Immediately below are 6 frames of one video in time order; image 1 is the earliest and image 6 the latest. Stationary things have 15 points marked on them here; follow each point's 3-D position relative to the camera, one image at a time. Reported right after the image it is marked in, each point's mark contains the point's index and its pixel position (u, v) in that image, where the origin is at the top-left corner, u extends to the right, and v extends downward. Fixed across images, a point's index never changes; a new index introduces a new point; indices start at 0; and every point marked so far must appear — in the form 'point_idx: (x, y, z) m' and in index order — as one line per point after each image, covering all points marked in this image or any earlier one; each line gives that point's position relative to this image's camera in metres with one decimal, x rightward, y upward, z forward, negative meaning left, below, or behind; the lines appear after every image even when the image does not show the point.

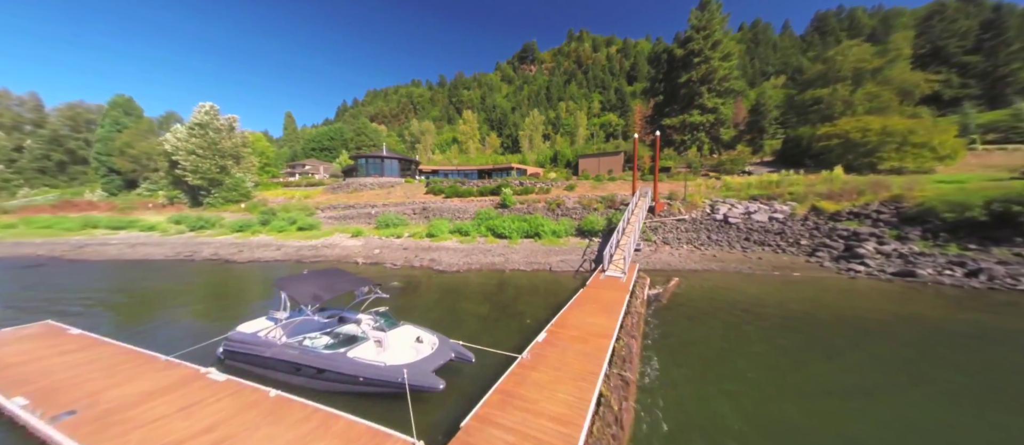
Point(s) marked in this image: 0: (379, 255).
0: (-6.9, -1.6, +15.7) m
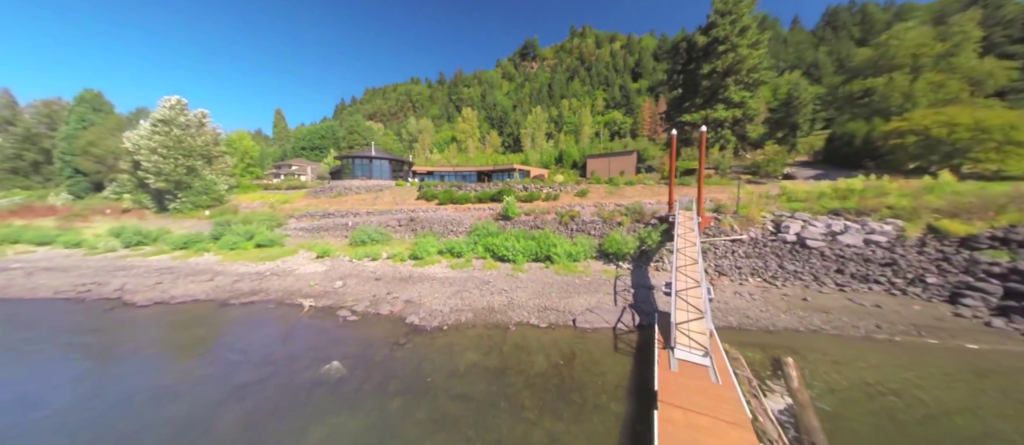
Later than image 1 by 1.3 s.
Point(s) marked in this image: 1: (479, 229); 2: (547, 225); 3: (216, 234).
0: (-6.7, -2.6, +11.7) m
1: (-1.9, -0.4, +17.4) m
2: (+2.0, -0.2, +17.6) m
3: (-18.8, -0.8, +19.5) m
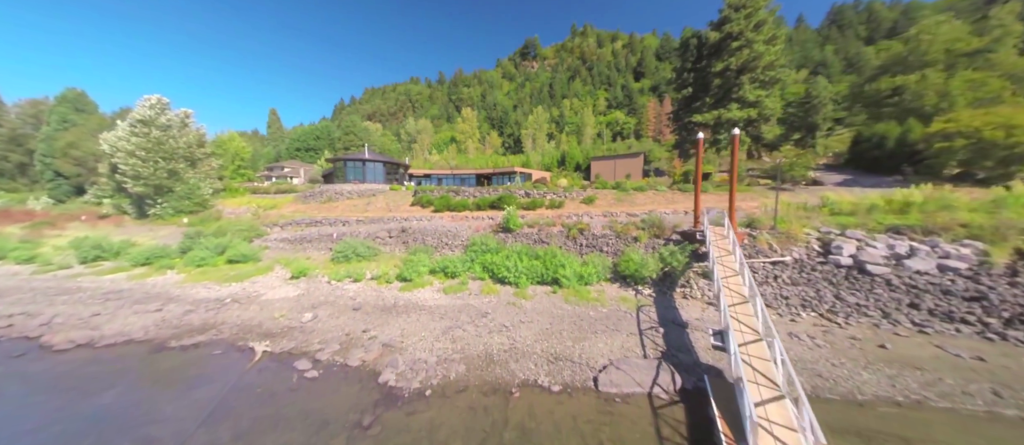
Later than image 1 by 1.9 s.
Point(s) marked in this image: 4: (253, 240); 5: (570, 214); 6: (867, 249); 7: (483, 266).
0: (-6.6, -3.3, +9.7) m
1: (-1.8, -1.1, +15.5) m
2: (+2.1, -0.9, +15.6) m
3: (-18.7, -1.5, +17.6) m
4: (-16.9, -1.2, +20.0) m
5: (+3.8, +0.6, +19.8) m
6: (+12.2, -0.9, +10.6) m
7: (-1.3, -1.9, +13.8) m
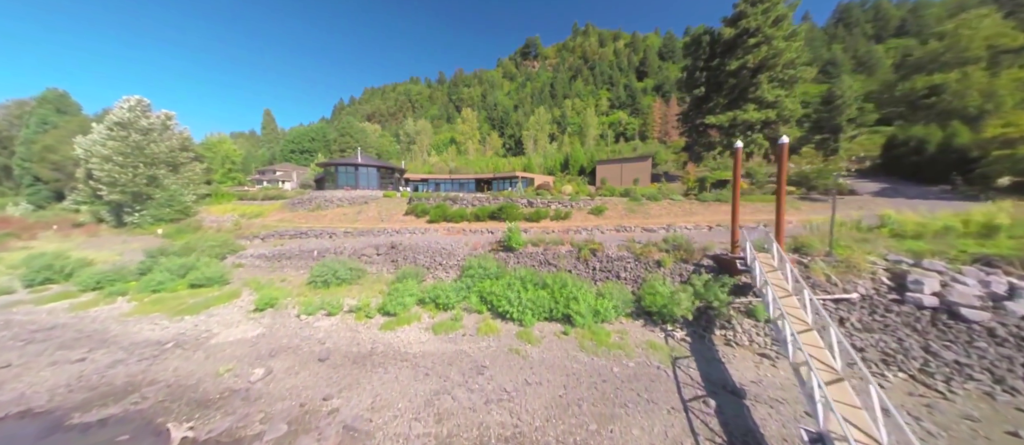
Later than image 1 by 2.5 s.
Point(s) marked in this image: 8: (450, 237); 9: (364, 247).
0: (-6.5, -4.1, +7.7) m
1: (-1.7, -2.0, +13.4) m
2: (+2.2, -1.7, +13.6) m
3: (-18.6, -2.3, +15.6) m
4: (-16.8, -2.1, +18.0) m
5: (+3.9, -0.3, +17.7) m
6: (+12.3, -1.8, +8.5) m
7: (-1.2, -2.8, +11.8) m
8: (-3.9, -0.9, +19.1) m
9: (-8.8, -1.4, +18.3) m
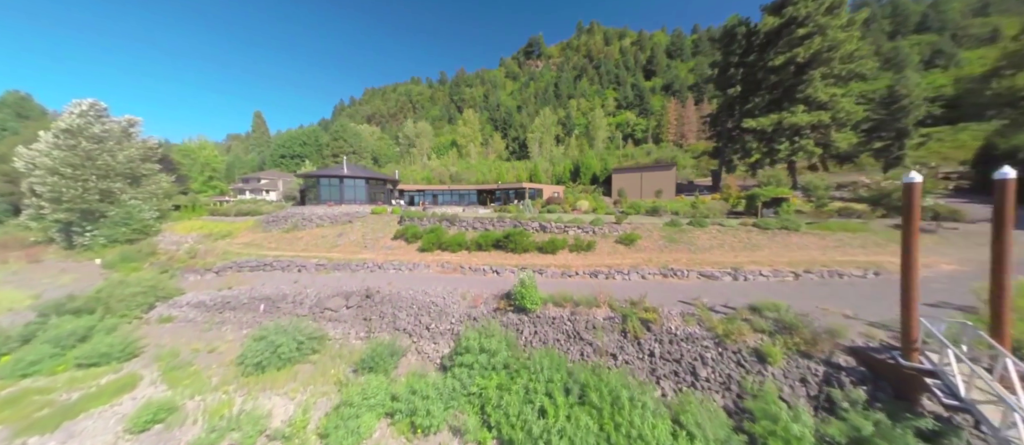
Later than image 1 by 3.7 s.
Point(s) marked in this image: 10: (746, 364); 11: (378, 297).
0: (-6.1, -5.9, +3.5) m
1: (-1.2, -3.7, +9.2) m
2: (+2.7, -3.5, +9.3) m
3: (-18.1, -4.1, +11.4) m
4: (-16.3, -3.9, +13.9) m
5: (+4.4, -2.1, +13.4) m
6: (+12.8, -3.5, +4.1) m
7: (-0.7, -4.6, +7.5) m
8: (-3.3, -2.7, +14.9) m
9: (-8.2, -3.2, +14.1) m
10: (+5.9, -3.5, +7.7) m
11: (-5.7, -3.1, +13.0) m
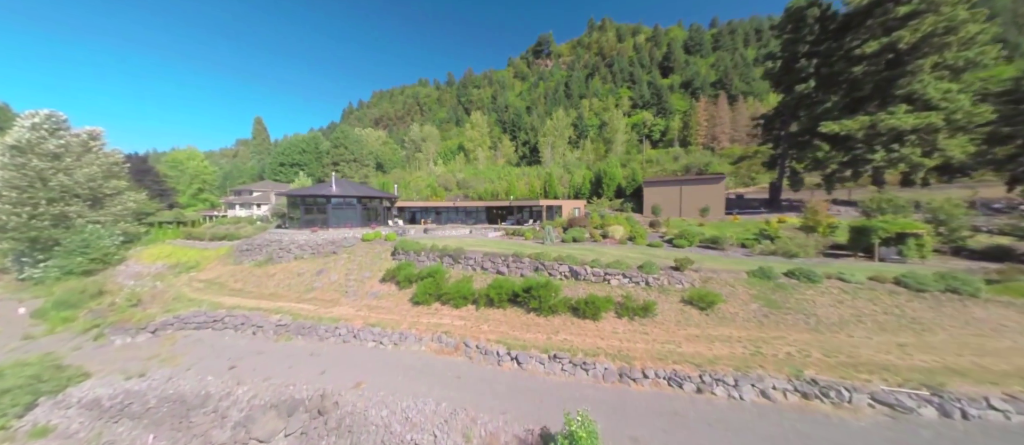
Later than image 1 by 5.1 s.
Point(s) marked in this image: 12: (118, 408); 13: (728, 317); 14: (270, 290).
0: (-5.4, -8.0, -1.3) m
1: (-0.4, -5.8, +4.2) m
2: (+3.5, -5.6, +4.2) m
3: (-17.3, -6.3, +7.0) m
4: (-15.3, -6.0, +9.4) m
5: (+5.3, -4.2, +8.3) m
6: (+13.4, -5.5, -1.2) m
7: (0.0, -6.7, +2.6) m
8: (-2.4, -4.8, +10.0) m
9: (-7.3, -5.4, +9.4) m
10: (+6.7, -5.5, +2.6) m
11: (-4.8, -5.2, +8.2) m
12: (-12.6, -5.8, +9.8) m
13: (+7.9, -3.4, +11.3) m
14: (-14.3, -3.8, +18.5) m
